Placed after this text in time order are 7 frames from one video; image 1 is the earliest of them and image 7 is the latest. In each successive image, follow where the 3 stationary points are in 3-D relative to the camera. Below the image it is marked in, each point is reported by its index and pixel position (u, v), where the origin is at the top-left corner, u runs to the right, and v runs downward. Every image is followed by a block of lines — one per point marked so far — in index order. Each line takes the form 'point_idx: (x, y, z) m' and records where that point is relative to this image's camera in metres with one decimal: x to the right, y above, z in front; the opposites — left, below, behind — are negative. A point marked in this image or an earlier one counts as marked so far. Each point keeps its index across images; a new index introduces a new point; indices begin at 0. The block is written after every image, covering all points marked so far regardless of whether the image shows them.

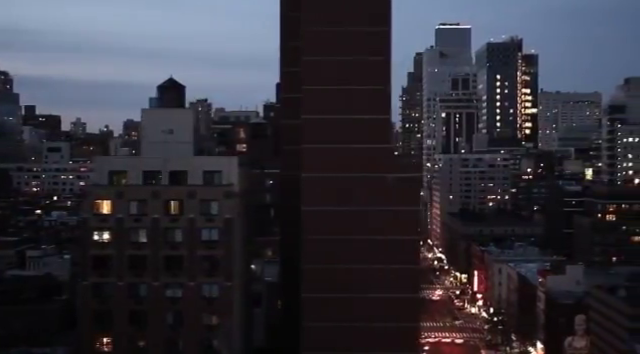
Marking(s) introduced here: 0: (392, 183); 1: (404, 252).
0: (+2.1, -0.2, +21.6) m
1: (+2.4, -2.3, +21.7) m
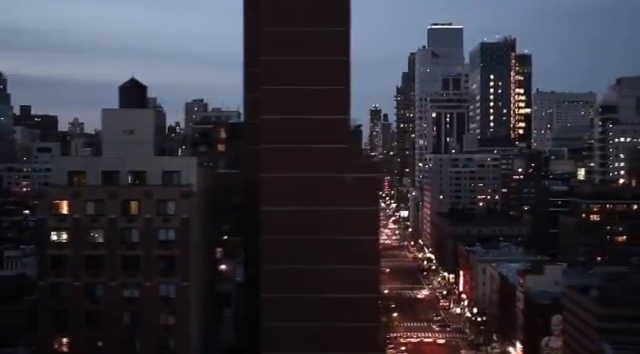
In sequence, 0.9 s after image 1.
0: (+0.8, -0.2, +21.6) m
1: (+1.1, -2.3, +21.7) m
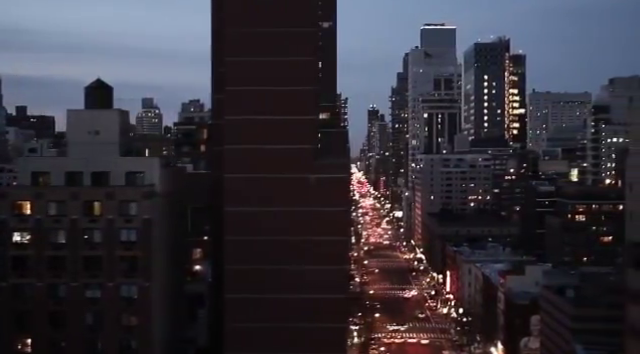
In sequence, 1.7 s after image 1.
0: (-0.3, -0.2, +21.6) m
1: (0.0, -2.3, +21.7) m
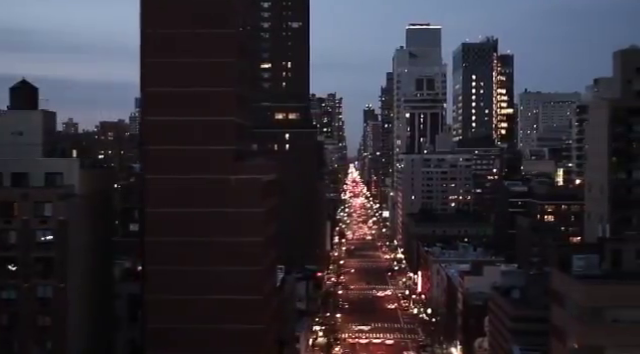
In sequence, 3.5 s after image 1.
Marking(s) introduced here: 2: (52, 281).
0: (-2.8, -0.2, +21.6) m
1: (-2.5, -2.3, +21.7) m
2: (-7.9, -3.1, +20.2) m
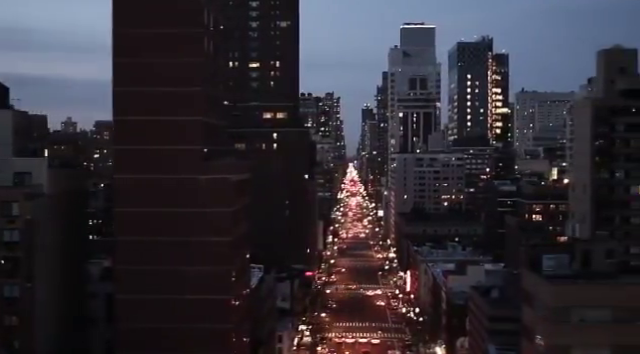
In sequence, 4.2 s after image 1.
0: (-3.8, -0.2, +21.6) m
1: (-3.5, -2.3, +21.7) m
2: (-8.9, -3.1, +20.2) m
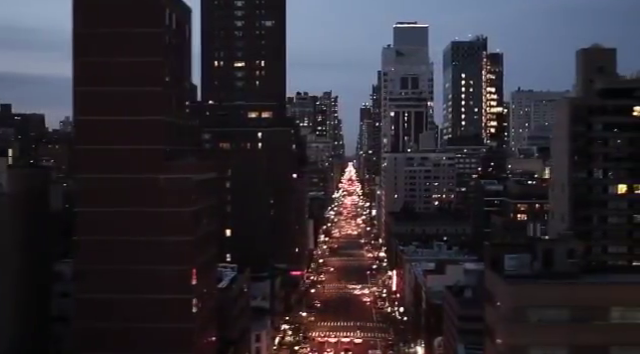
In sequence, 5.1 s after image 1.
0: (-5.1, -0.2, +21.7) m
1: (-4.7, -2.3, +21.7) m
2: (-10.2, -3.0, +20.2) m
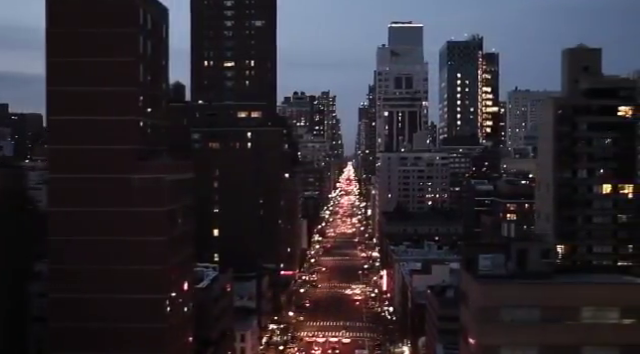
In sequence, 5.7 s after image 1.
0: (-5.9, -0.2, +21.7) m
1: (-5.6, -2.3, +21.7) m
2: (-11.0, -3.0, +20.2) m
